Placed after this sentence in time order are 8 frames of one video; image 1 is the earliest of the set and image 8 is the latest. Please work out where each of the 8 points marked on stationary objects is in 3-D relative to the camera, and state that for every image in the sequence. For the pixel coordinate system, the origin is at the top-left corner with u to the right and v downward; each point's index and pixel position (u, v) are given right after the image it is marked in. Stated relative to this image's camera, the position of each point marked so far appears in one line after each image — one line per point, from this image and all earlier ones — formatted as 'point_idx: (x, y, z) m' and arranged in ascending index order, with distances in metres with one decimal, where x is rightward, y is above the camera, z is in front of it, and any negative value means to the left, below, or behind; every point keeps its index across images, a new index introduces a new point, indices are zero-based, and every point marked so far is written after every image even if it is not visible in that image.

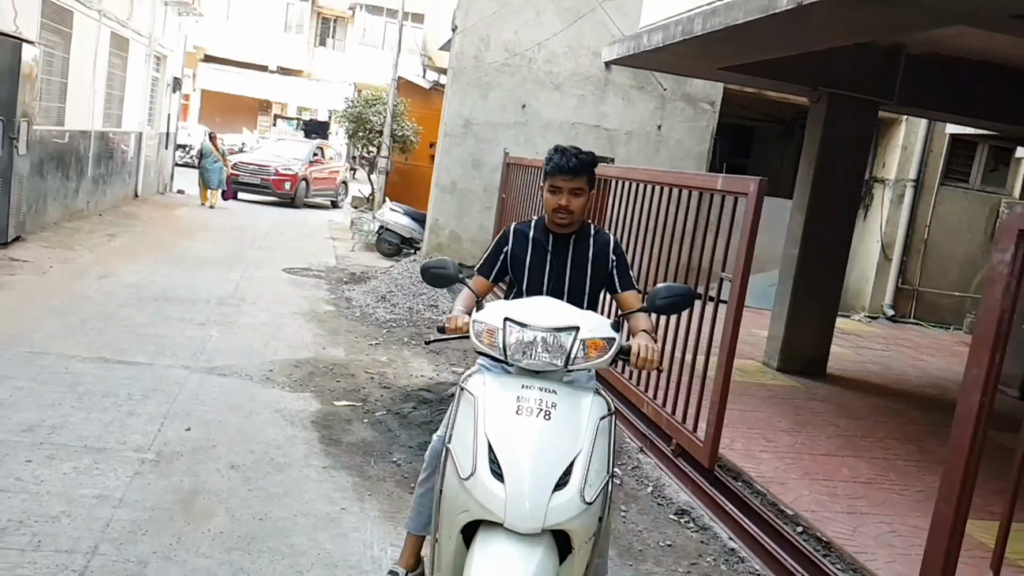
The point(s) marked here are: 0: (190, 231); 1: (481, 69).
0: (-4.9, +0.9, +12.6) m
1: (-0.4, +2.9, +10.8) m
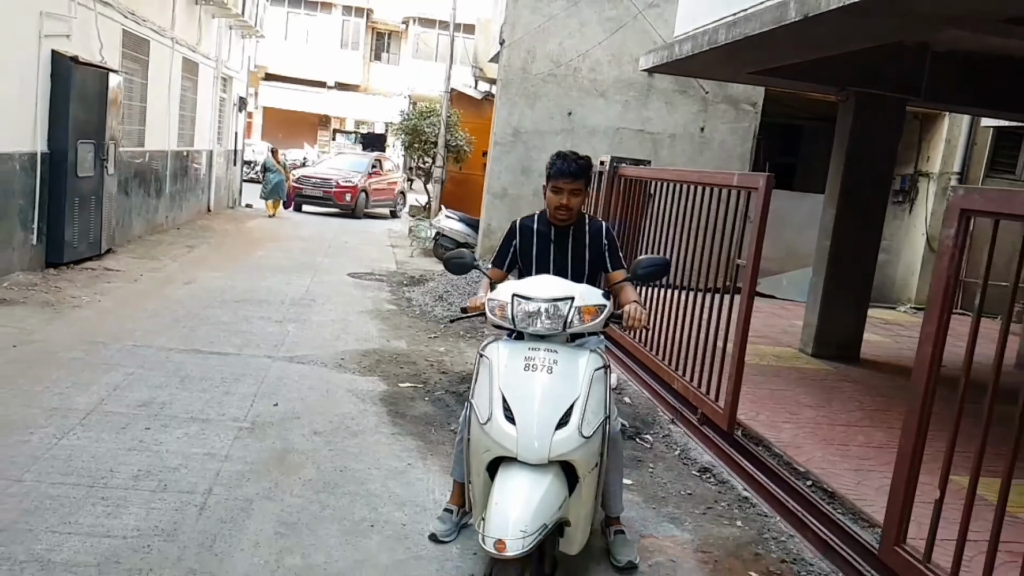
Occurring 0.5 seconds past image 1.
0: (-4.1, +0.8, +13.5) m
1: (+0.2, +2.9, +11.4) m
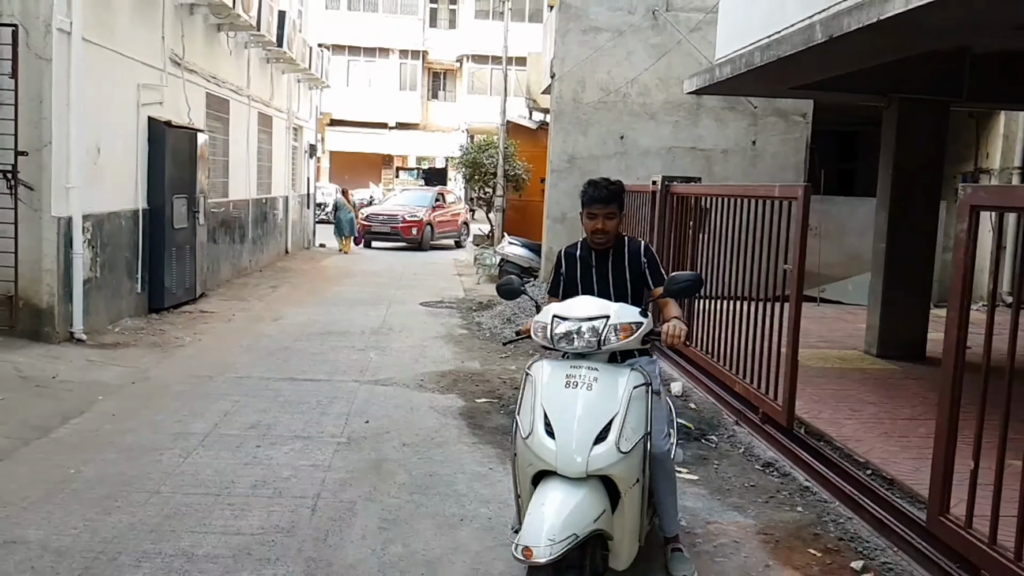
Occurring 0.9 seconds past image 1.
0: (-3.0, +0.2, +14.2) m
1: (+1.0, +2.6, +11.8) m
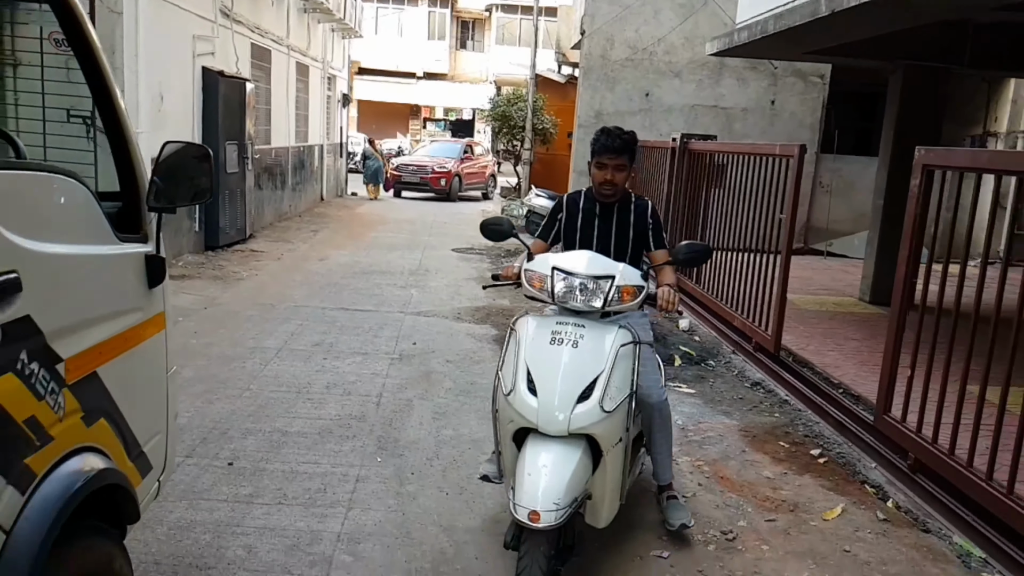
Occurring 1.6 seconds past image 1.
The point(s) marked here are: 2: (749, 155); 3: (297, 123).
0: (-2.6, +1.2, +15.0) m
1: (+1.5, +3.4, +12.5) m
2: (+1.8, +1.0, +6.4) m
3: (-4.3, +3.3, +16.3) m
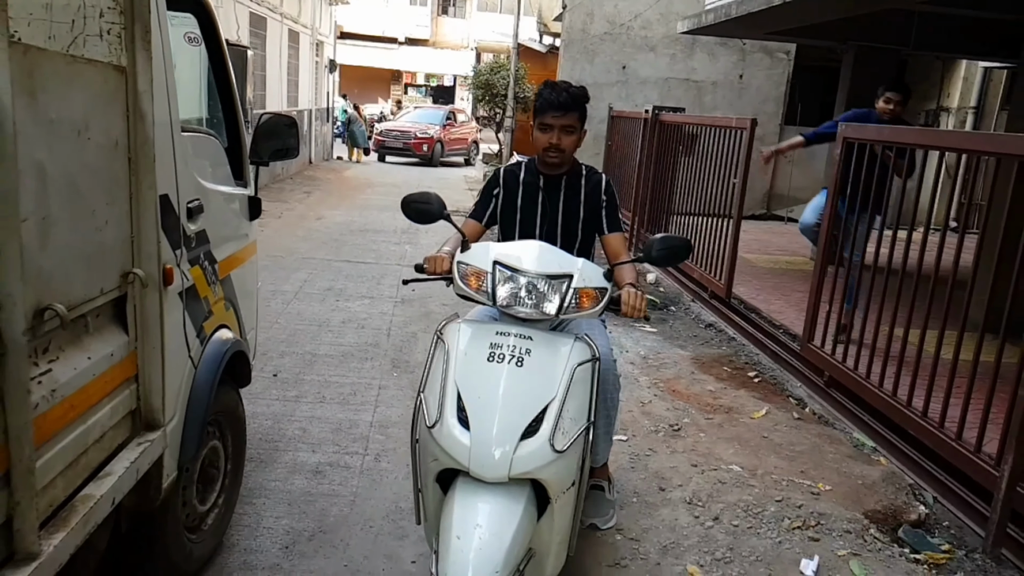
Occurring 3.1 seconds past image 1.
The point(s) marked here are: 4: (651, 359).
0: (-2.9, +1.9, +15.8) m
1: (+1.2, +4.0, +13.3) m
2: (+1.7, +1.4, +7.3) m
3: (-4.6, +4.1, +16.9) m
4: (+0.9, -0.5, +5.5) m
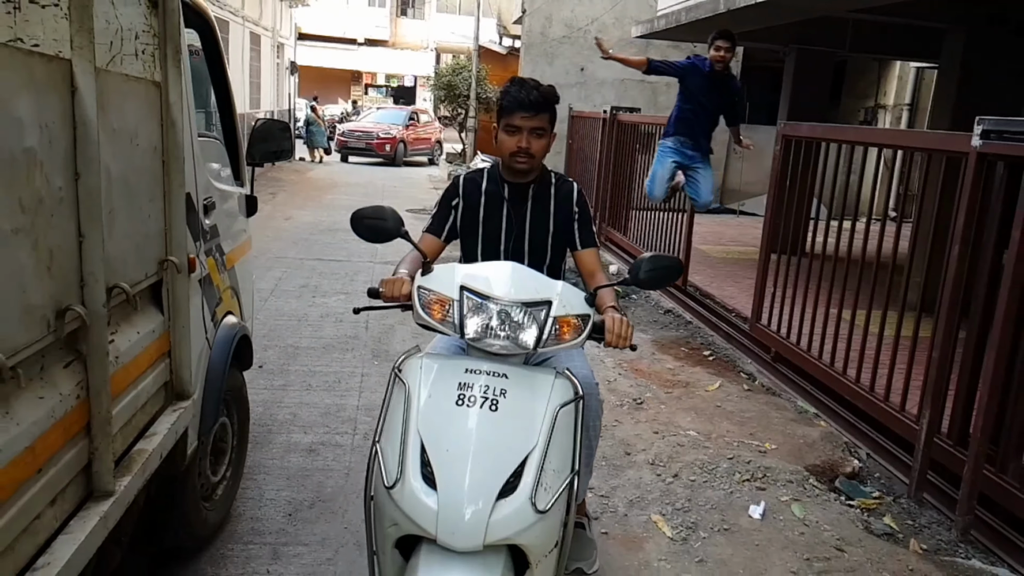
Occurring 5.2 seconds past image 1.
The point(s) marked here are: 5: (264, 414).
0: (-3.6, +1.9, +16.0) m
1: (+0.6, +4.1, +13.6) m
2: (+1.4, +1.5, +7.7) m
3: (-5.4, +4.1, +17.0) m
4: (+0.7, -0.4, +5.9) m
5: (-1.3, -0.7, +4.3) m
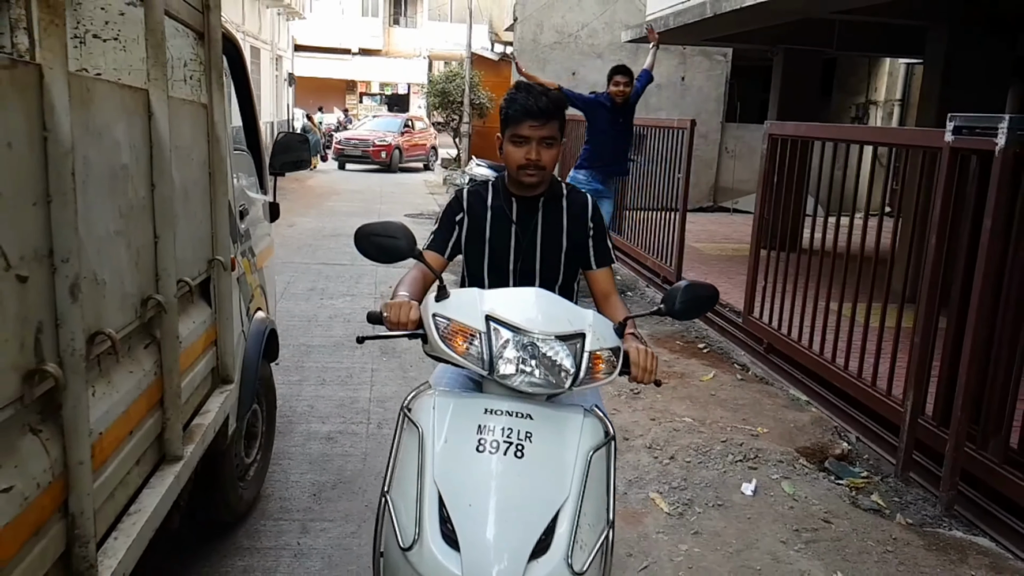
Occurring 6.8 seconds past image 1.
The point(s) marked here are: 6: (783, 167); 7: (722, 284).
0: (-3.7, +1.8, +16.3) m
1: (+0.4, +4.1, +13.9) m
2: (+1.4, +1.5, +8.0) m
3: (-5.6, +3.9, +17.3) m
4: (+0.7, -0.4, +6.2) m
5: (-1.3, -0.7, +4.6) m
6: (+1.9, +0.8, +5.7) m
7: (+2.0, 0.0, +7.8) m
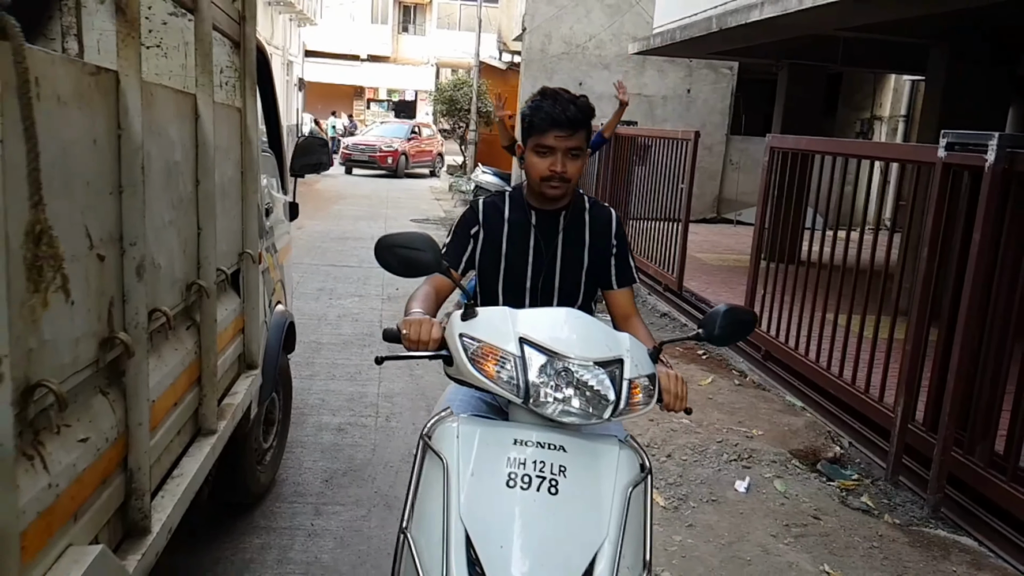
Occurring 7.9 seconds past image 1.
0: (-3.6, +1.8, +16.5) m
1: (+0.6, +4.0, +14.2) m
2: (+1.5, +1.5, +8.2) m
3: (-5.4, +3.9, +17.5) m
4: (+0.8, -0.4, +6.4) m
5: (-1.3, -0.6, +4.8) m
6: (+1.9, +0.8, +5.9) m
7: (+2.0, 0.0, +8.0) m
